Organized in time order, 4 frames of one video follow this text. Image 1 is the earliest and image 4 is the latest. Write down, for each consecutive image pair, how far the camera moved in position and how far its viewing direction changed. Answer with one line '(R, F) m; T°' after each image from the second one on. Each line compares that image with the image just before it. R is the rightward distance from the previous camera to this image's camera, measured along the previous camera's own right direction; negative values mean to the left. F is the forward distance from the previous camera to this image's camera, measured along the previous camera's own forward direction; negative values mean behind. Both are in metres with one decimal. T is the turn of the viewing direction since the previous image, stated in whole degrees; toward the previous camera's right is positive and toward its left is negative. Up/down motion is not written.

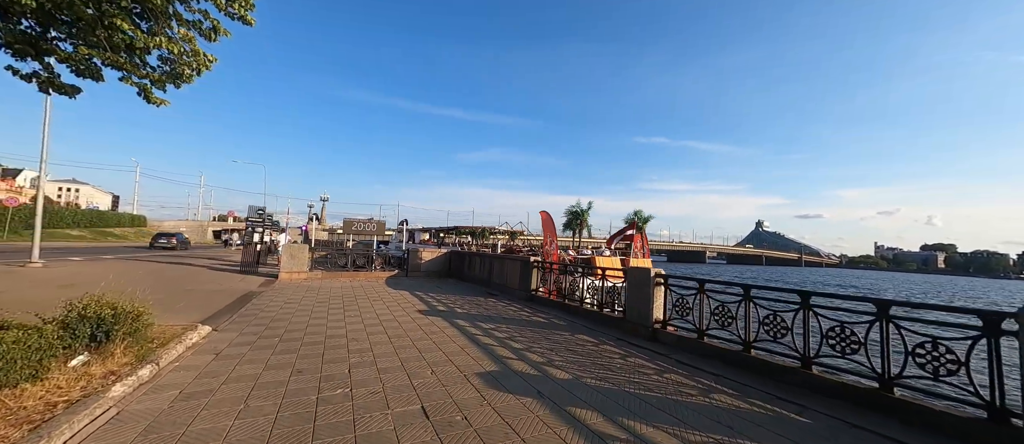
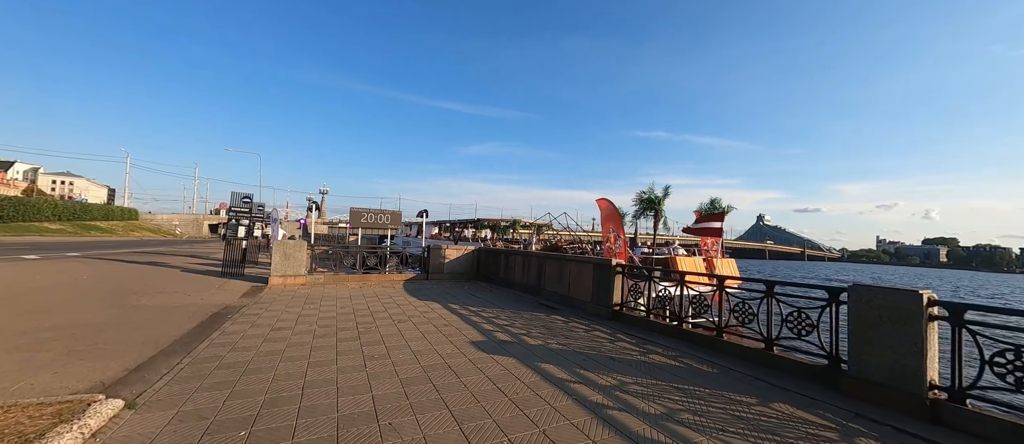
(-1.6, +2.7) m; 0°
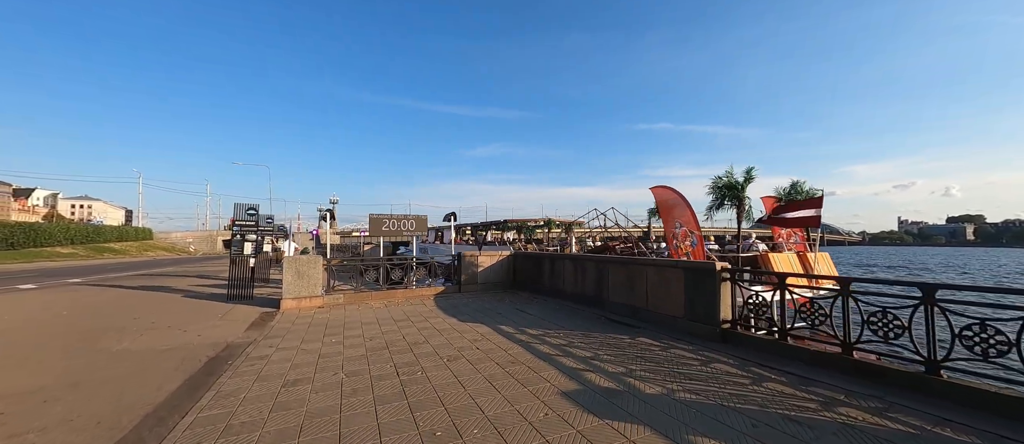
(-1.0, +1.6) m; -1°
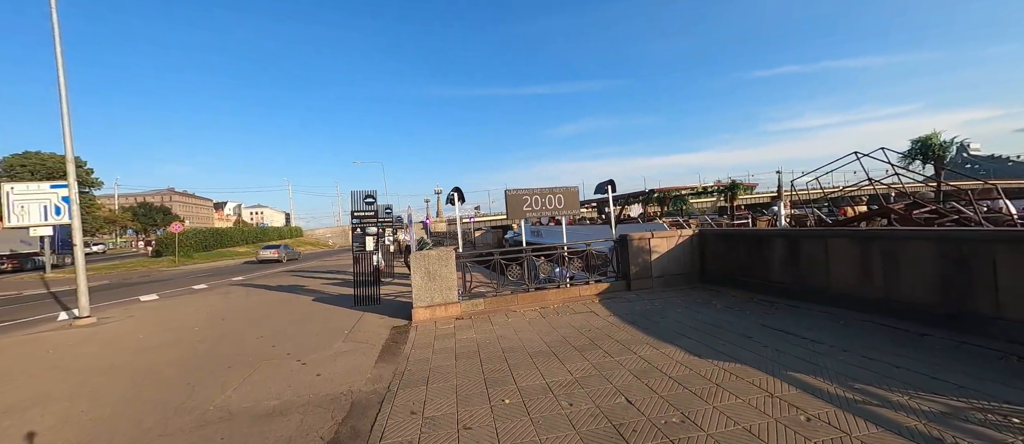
(-2.1, +2.7) m; -15°
